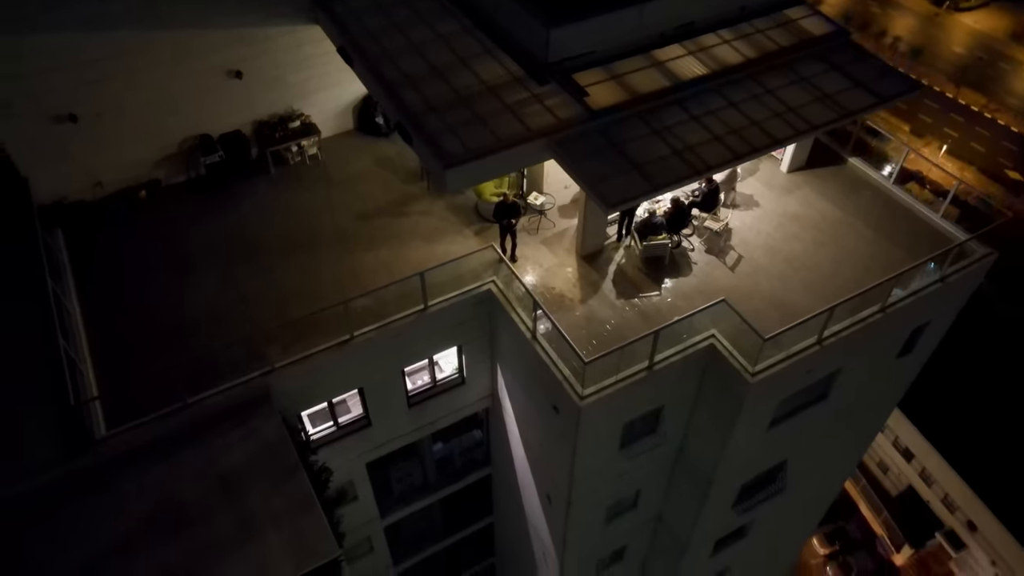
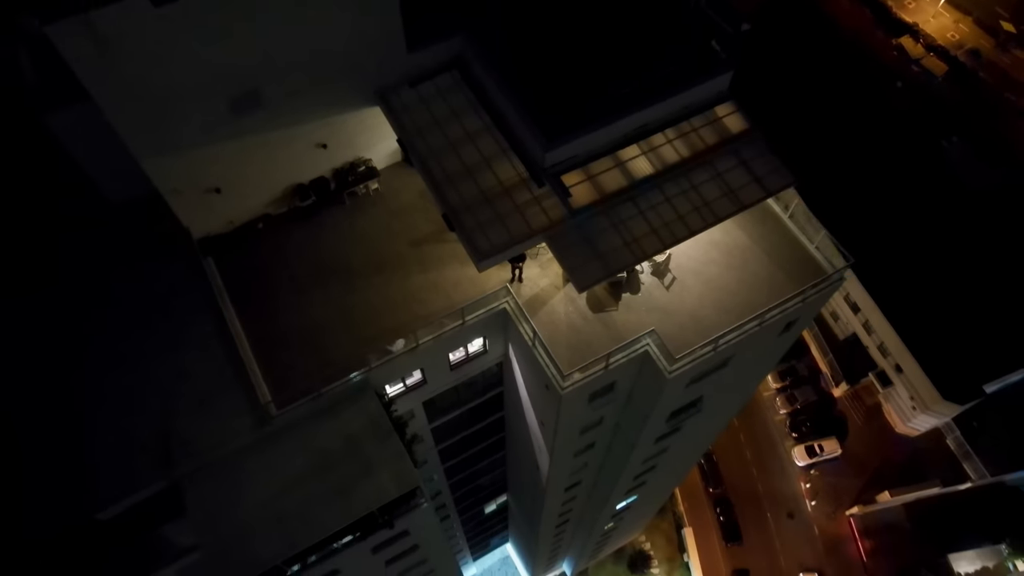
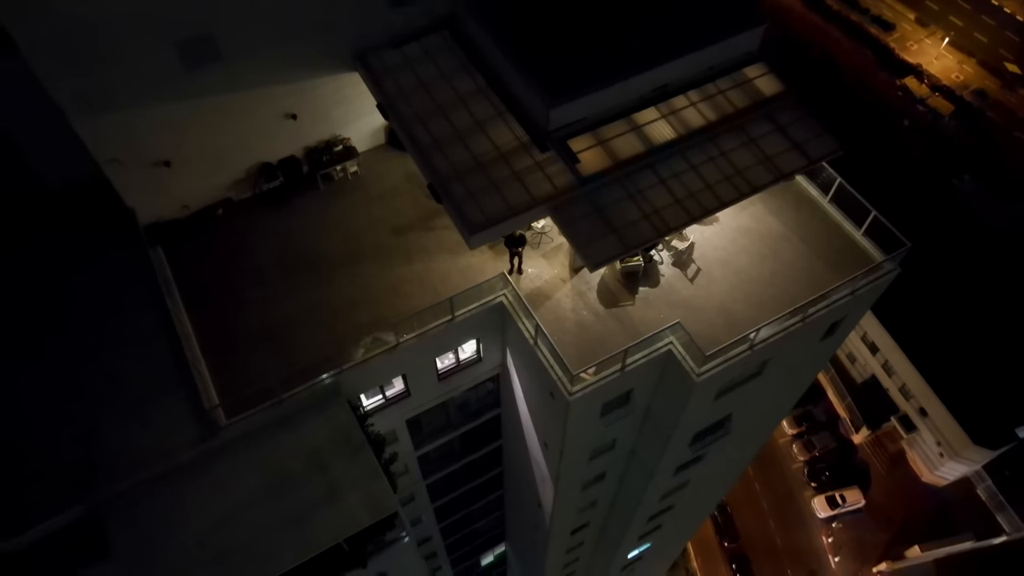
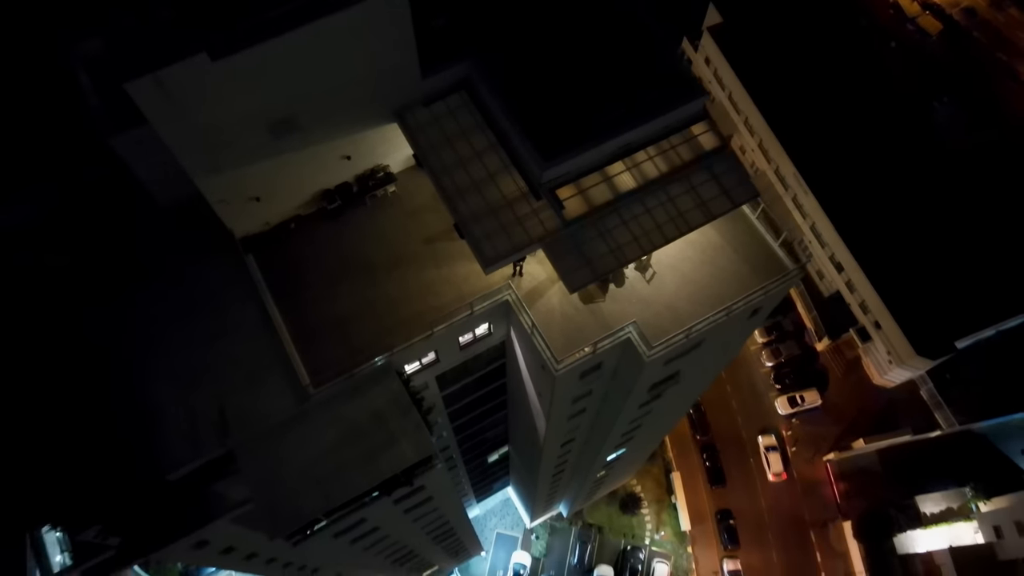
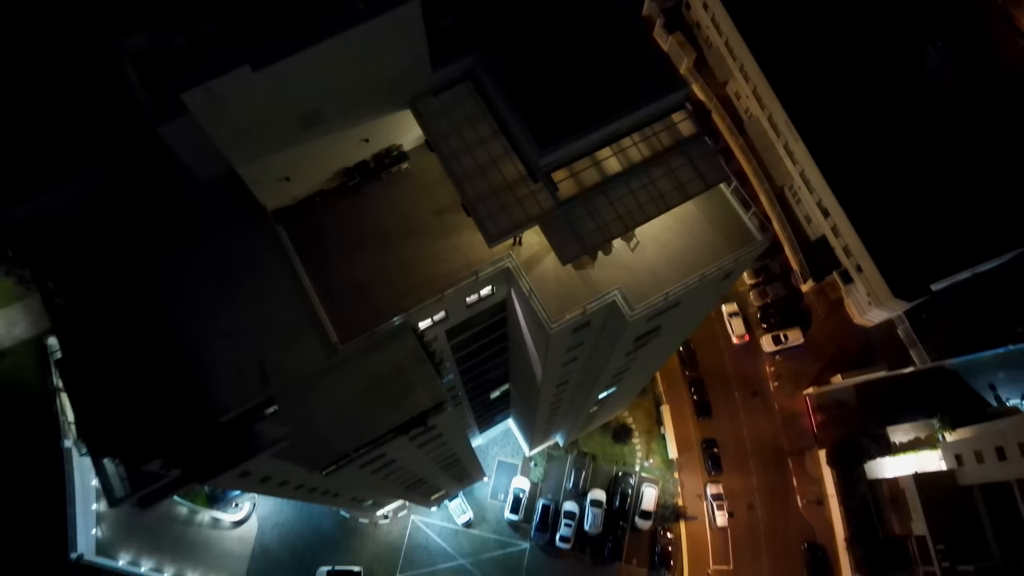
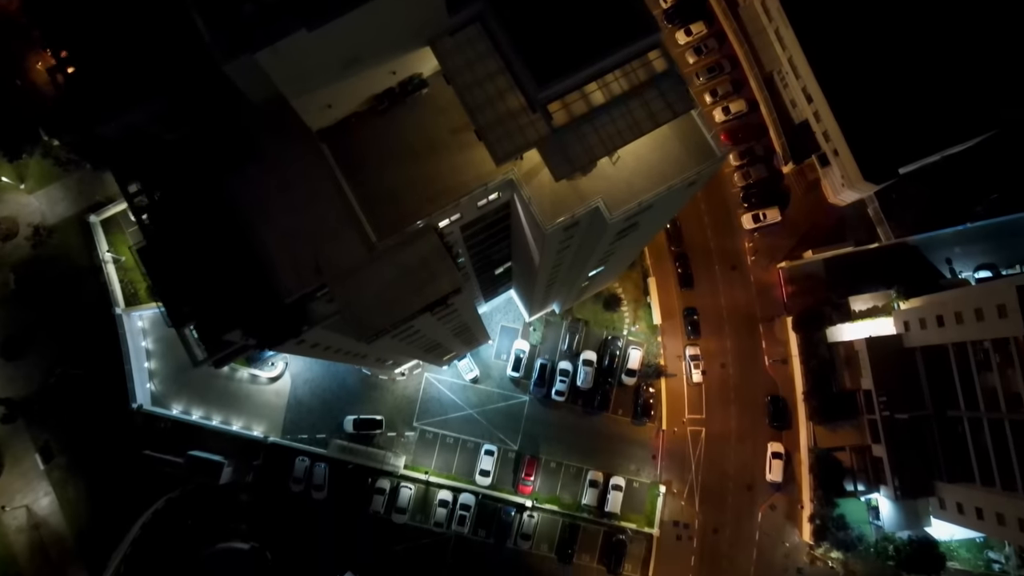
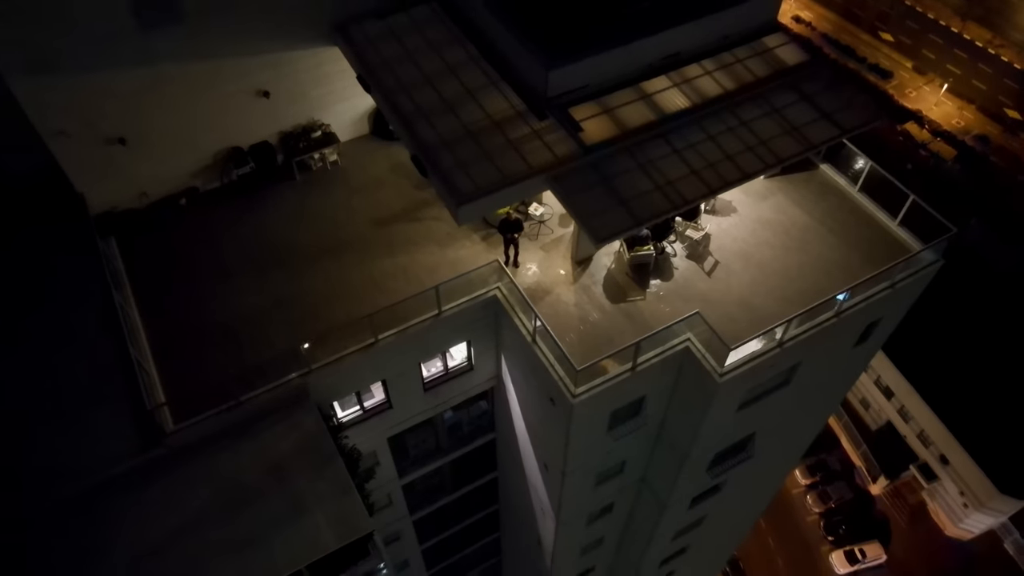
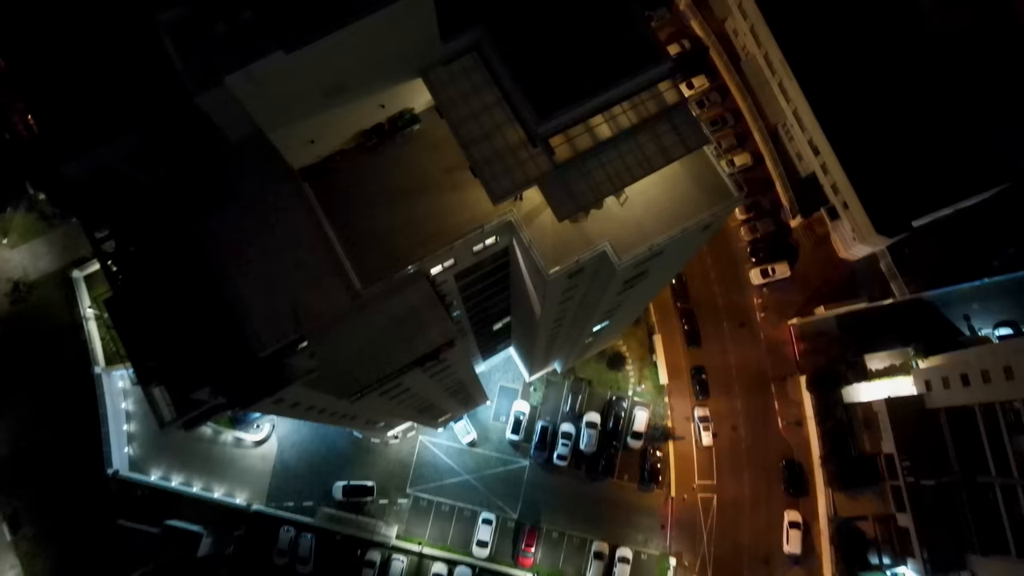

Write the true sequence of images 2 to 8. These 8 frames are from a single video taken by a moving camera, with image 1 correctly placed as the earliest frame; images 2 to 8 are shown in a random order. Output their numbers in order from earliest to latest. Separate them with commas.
7, 3, 2, 4, 5, 8, 6
